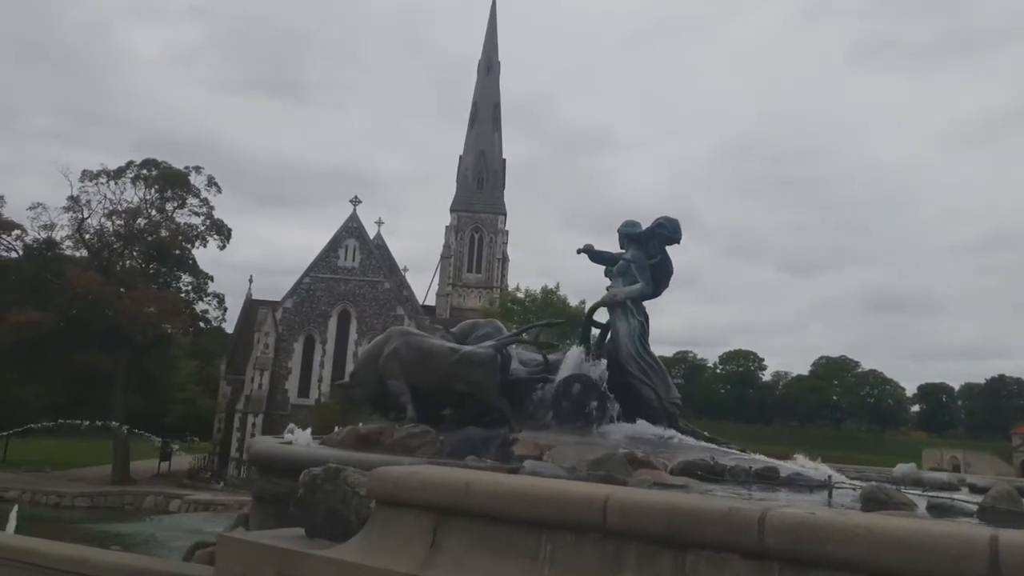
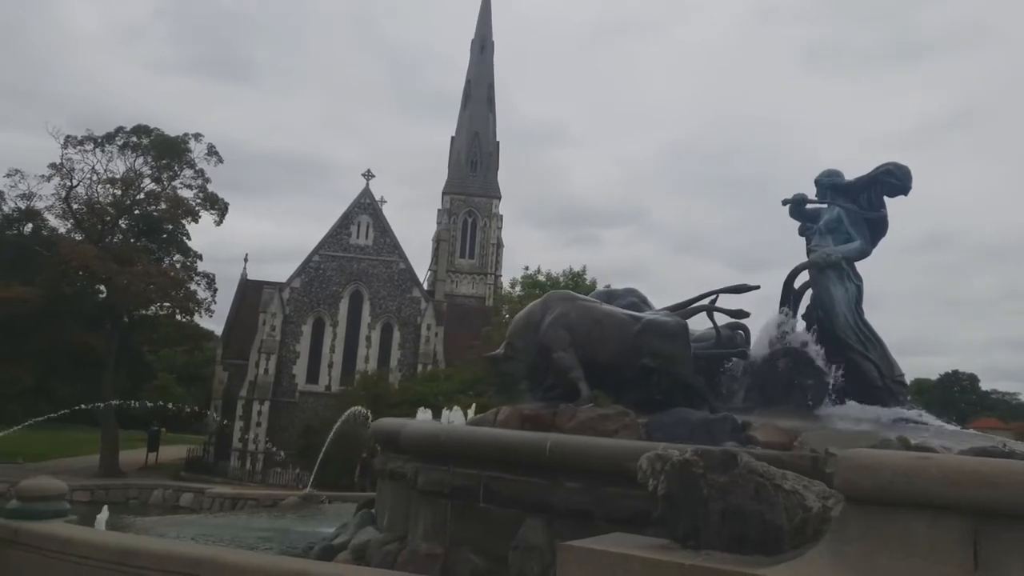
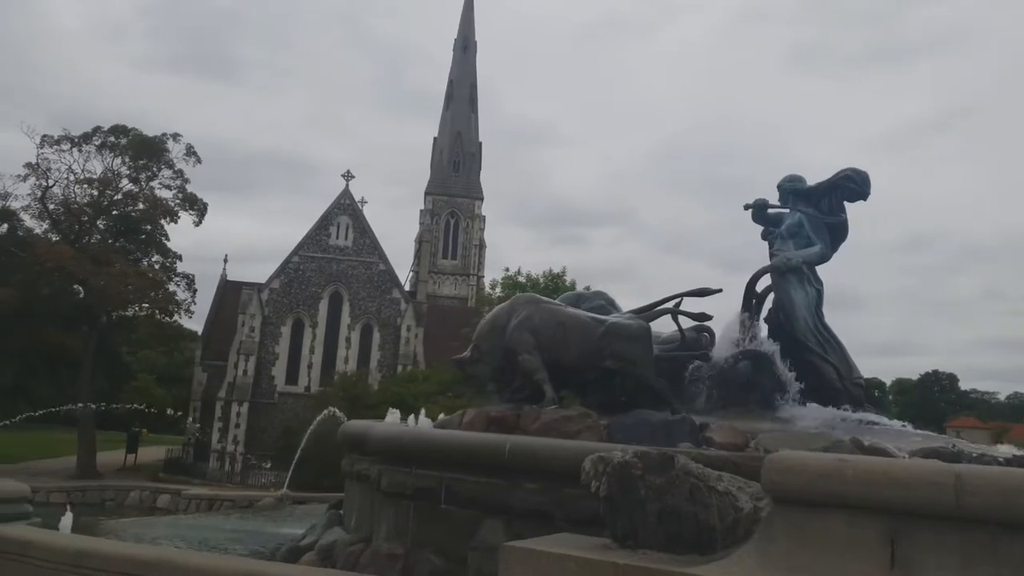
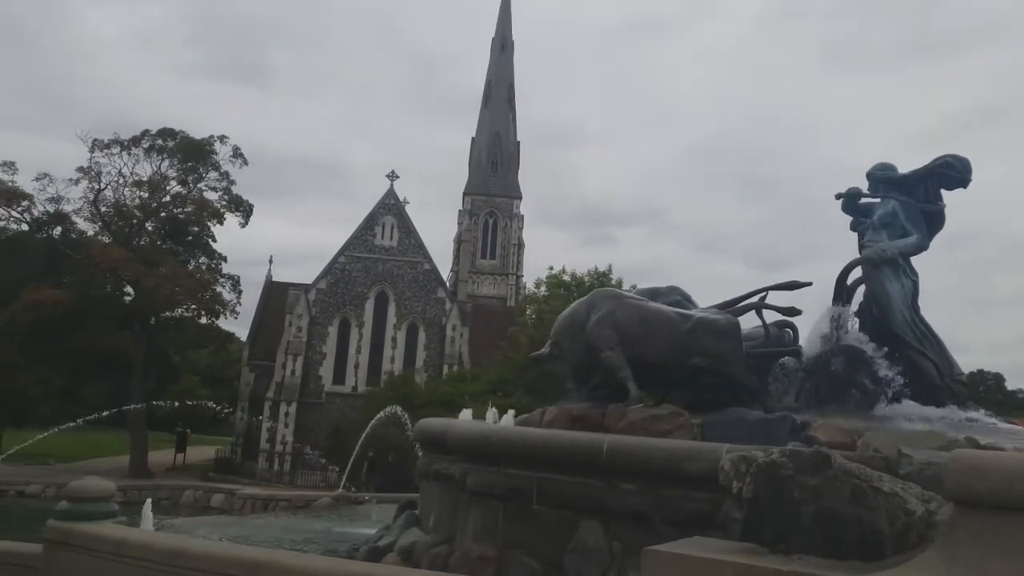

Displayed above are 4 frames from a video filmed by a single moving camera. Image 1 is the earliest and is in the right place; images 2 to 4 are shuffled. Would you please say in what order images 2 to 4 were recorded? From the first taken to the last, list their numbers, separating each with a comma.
3, 2, 4
